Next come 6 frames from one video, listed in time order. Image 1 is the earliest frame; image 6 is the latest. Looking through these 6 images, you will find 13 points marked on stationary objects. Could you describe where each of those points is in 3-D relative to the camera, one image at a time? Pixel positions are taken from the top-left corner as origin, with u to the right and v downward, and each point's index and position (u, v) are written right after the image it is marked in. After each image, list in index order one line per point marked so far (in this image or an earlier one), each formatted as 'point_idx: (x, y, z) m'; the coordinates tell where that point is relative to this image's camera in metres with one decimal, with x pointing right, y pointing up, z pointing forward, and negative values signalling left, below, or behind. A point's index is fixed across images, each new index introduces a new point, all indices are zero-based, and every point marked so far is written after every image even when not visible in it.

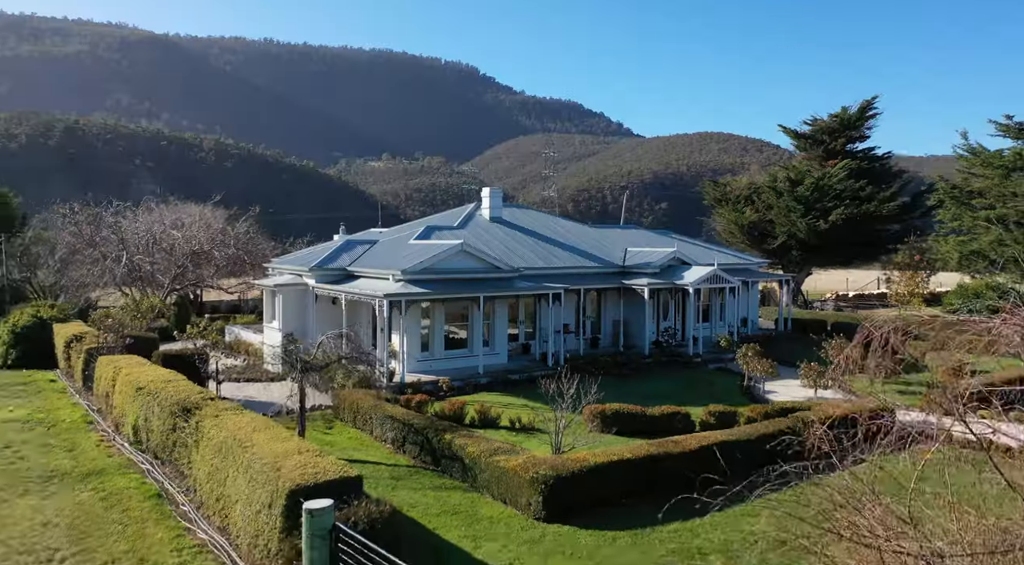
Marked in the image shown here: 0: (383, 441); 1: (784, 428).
0: (-2.9, -3.6, +17.0) m
1: (+5.6, -3.0, +15.5) m
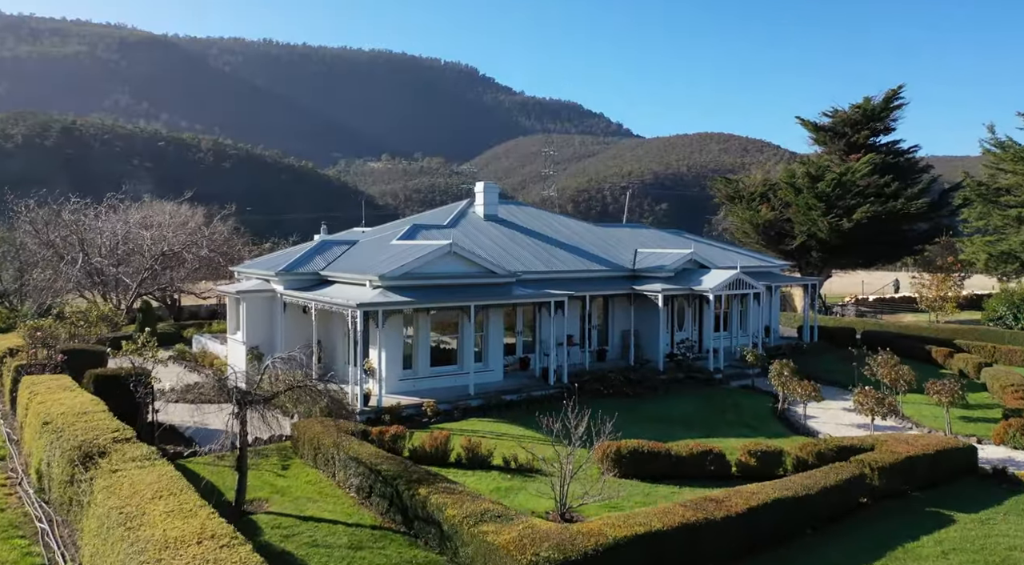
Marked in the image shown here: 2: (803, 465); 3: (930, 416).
0: (-3.0, -3.8, +13.7) m
1: (+5.5, -3.2, +12.2) m
2: (+5.4, -3.4, +14.0) m
3: (+10.1, -3.2, +18.1) m
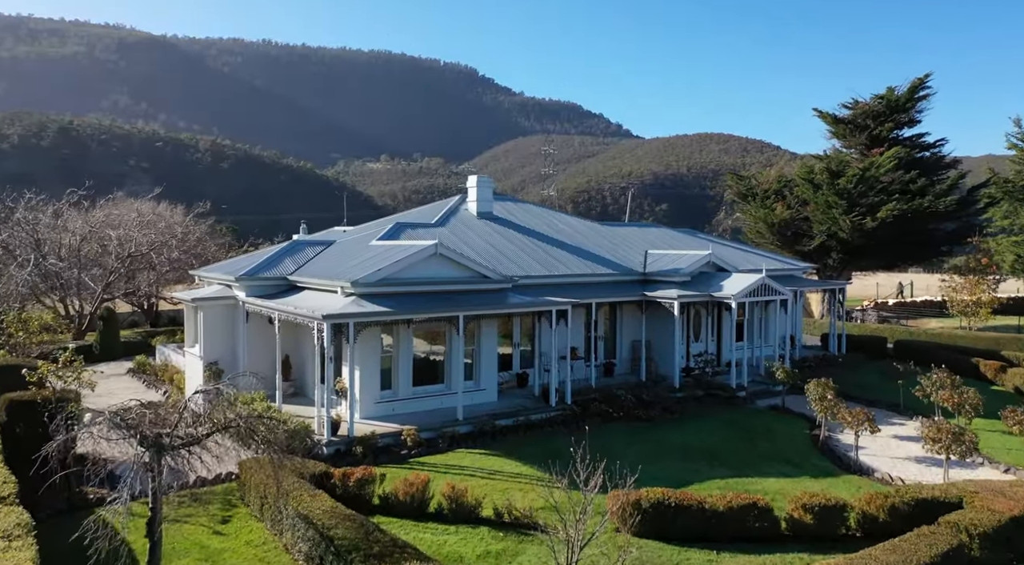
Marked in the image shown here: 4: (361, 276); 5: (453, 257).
0: (-3.1, -3.9, +10.8) m
1: (+5.4, -3.3, +9.3) m
2: (+5.3, -3.6, +11.1) m
3: (+9.9, -3.4, +15.2) m
4: (-3.5, +0.1, +17.4) m
5: (-1.5, +0.6, +18.9) m
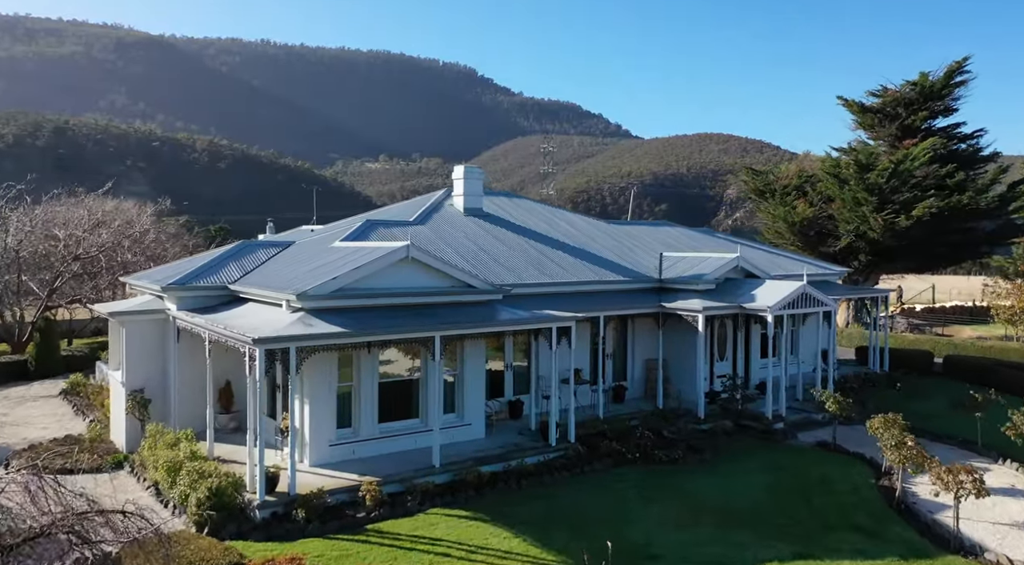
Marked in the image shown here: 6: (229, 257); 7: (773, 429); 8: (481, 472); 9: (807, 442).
0: (-3.3, -4.1, +7.2) m
1: (+5.2, -3.5, +5.7) m
2: (+5.1, -3.8, +7.5) m
3: (+9.8, -3.6, +11.6) m
4: (-3.7, -0.1, +13.8) m
5: (-1.7, +0.4, +15.3) m
6: (-6.8, +0.6, +18.1) m
7: (+6.1, -3.4, +17.5) m
8: (-0.6, -3.6, +14.1) m
9: (+6.7, -3.6, +17.0) m
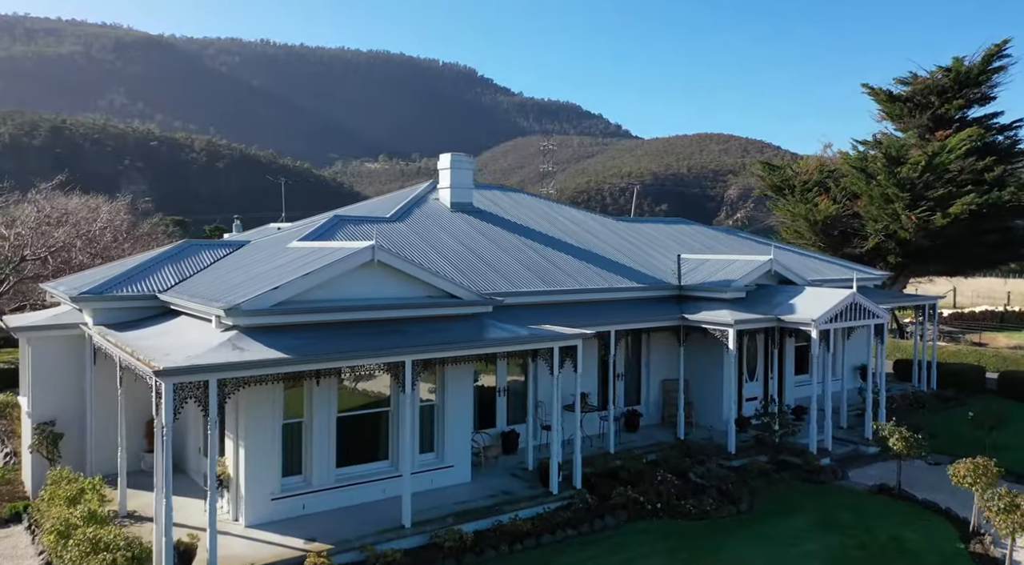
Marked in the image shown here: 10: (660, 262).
0: (-3.5, -4.3, +4.2) m
1: (+5.1, -3.7, +2.7) m
2: (+5.0, -3.9, +4.5) m
3: (+9.6, -3.8, +8.6) m
4: (-3.8, -0.2, +10.8) m
5: (-1.8, +0.3, +12.3) m
6: (-7.0, +0.5, +15.1) m
7: (+5.9, -3.6, +14.5) m
8: (-0.8, -3.7, +11.1) m
9: (+6.5, -3.8, +14.0) m
10: (+3.7, +0.5, +19.0) m
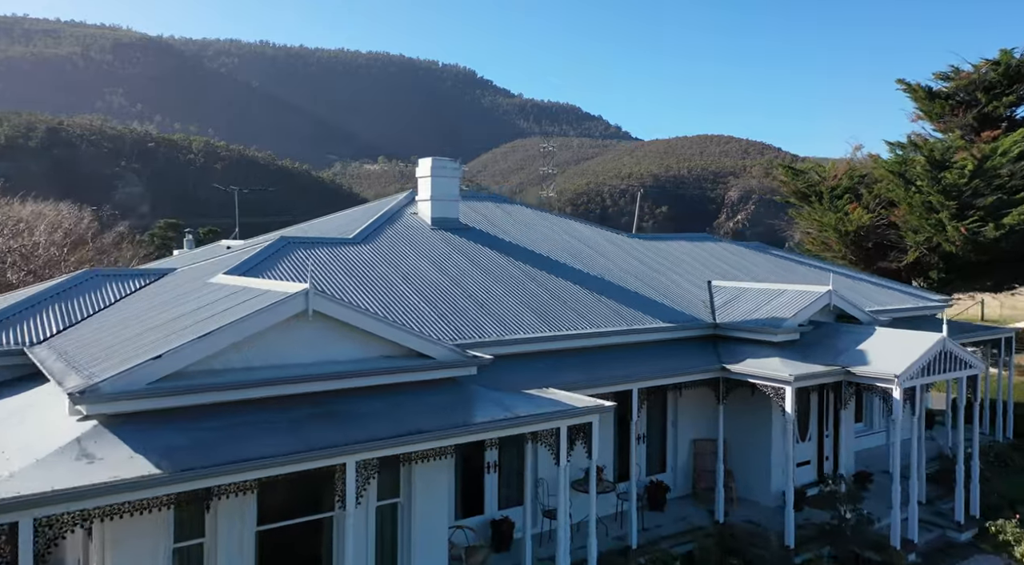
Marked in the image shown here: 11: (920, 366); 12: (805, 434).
0: (-3.6, -4.9, +0.7) m
1: (+4.9, -4.3, -0.8) m
2: (+4.9, -4.6, +1.0) m
3: (+9.5, -4.4, +5.1) m
4: (-3.9, -0.9, +7.3) m
5: (-1.9, -0.4, +8.8) m
6: (-7.1, -0.2, +11.7) m
7: (+5.8, -4.3, +11.0) m
8: (-0.9, -4.4, +7.6) m
9: (+6.4, -4.5, +10.5) m
10: (+3.6, -0.2, +15.5) m
11: (+6.4, -1.3, +12.0) m
12: (+5.5, -2.8, +14.0) m
